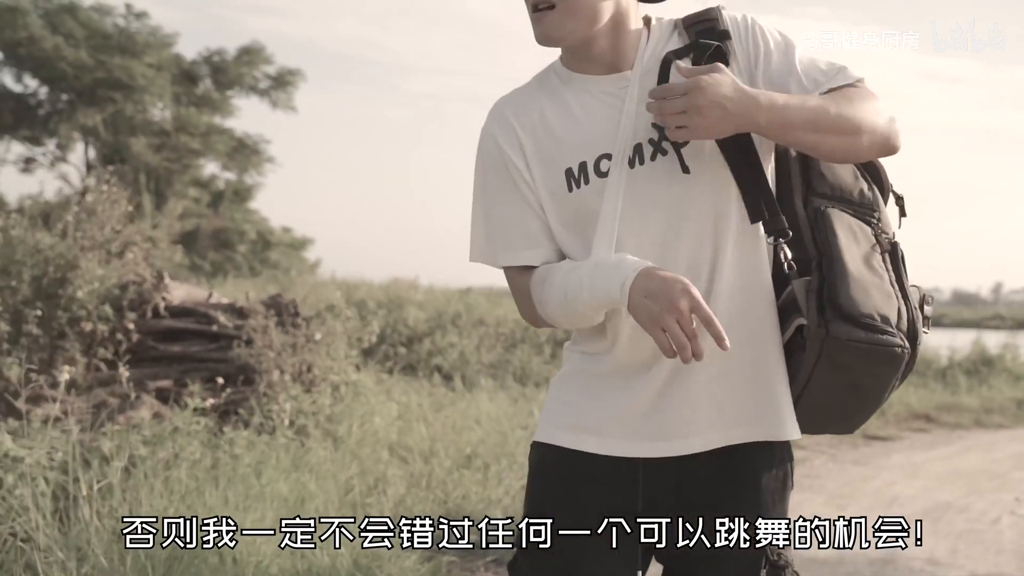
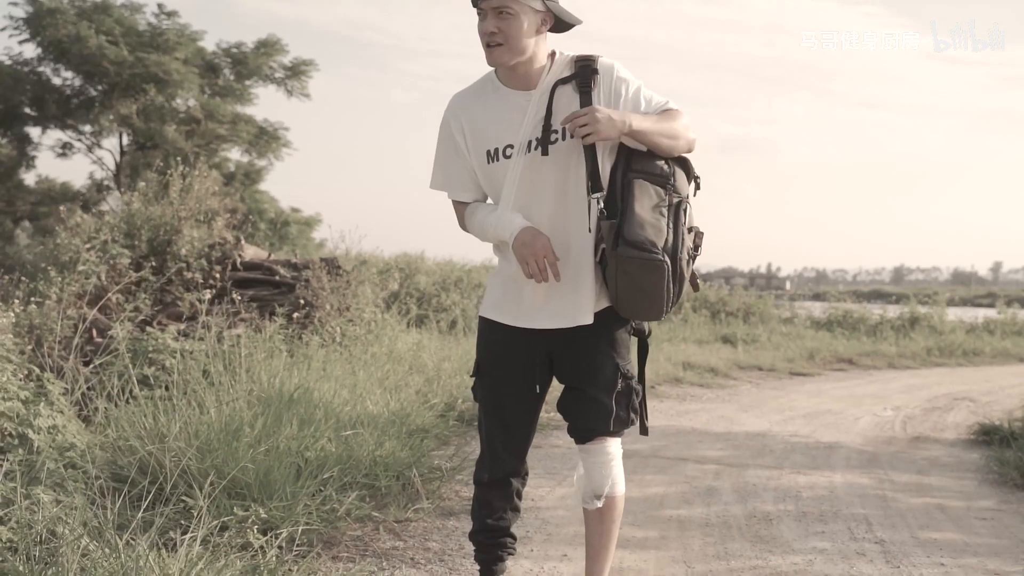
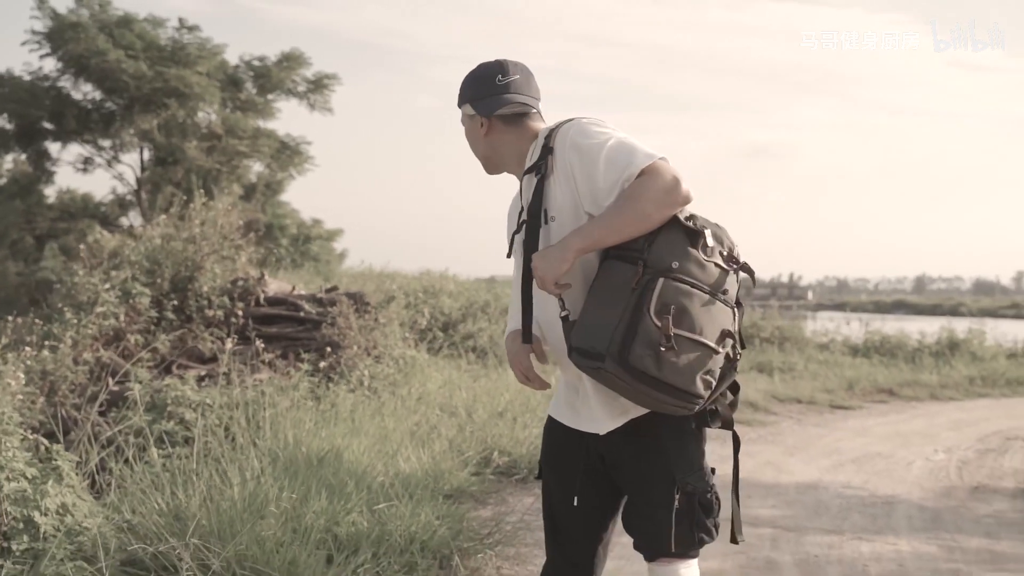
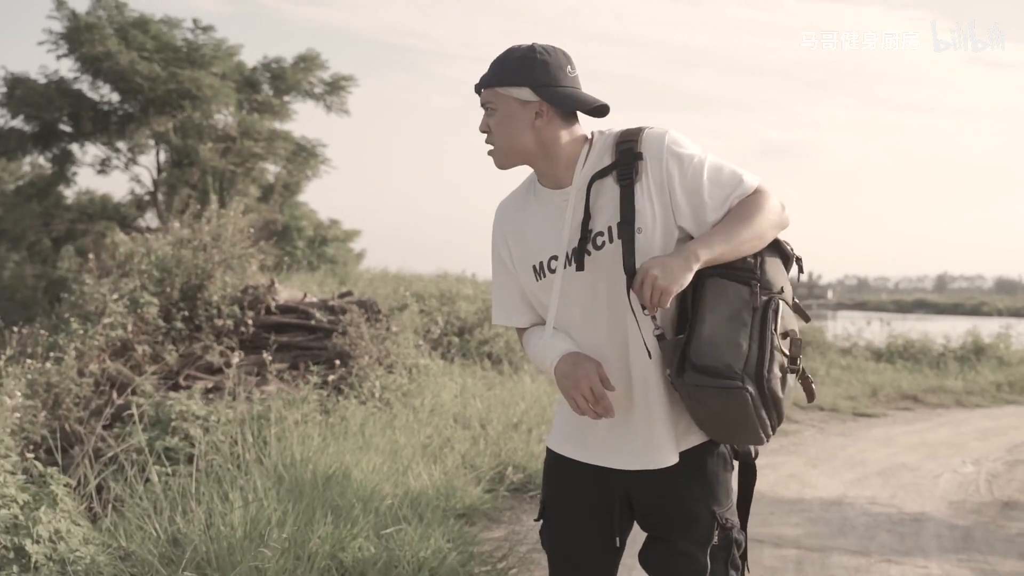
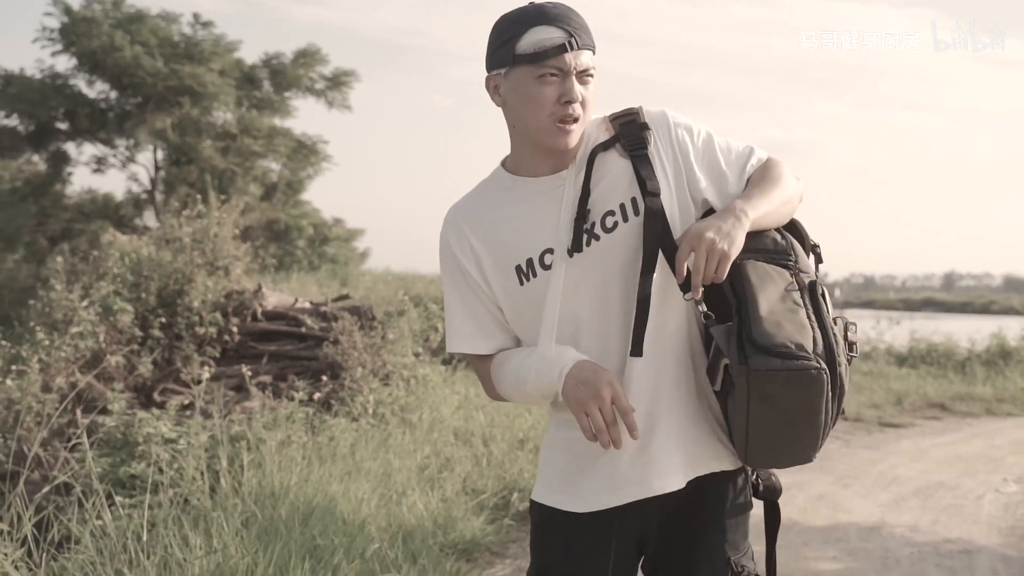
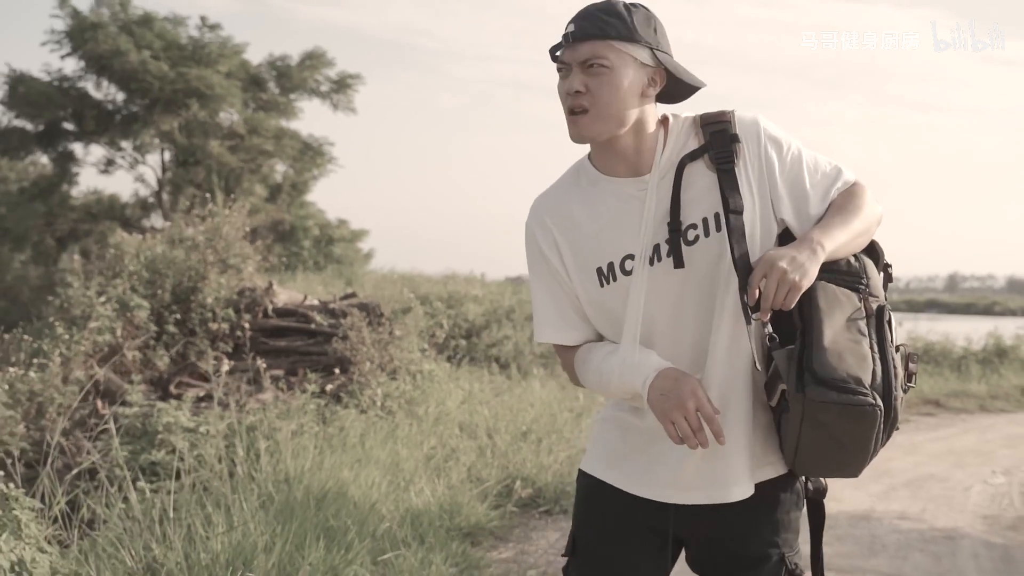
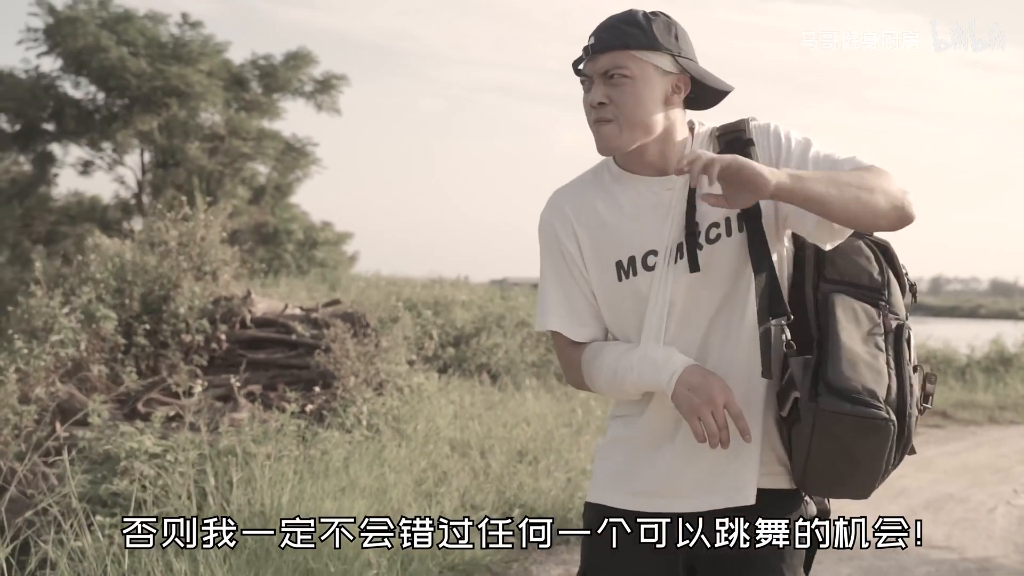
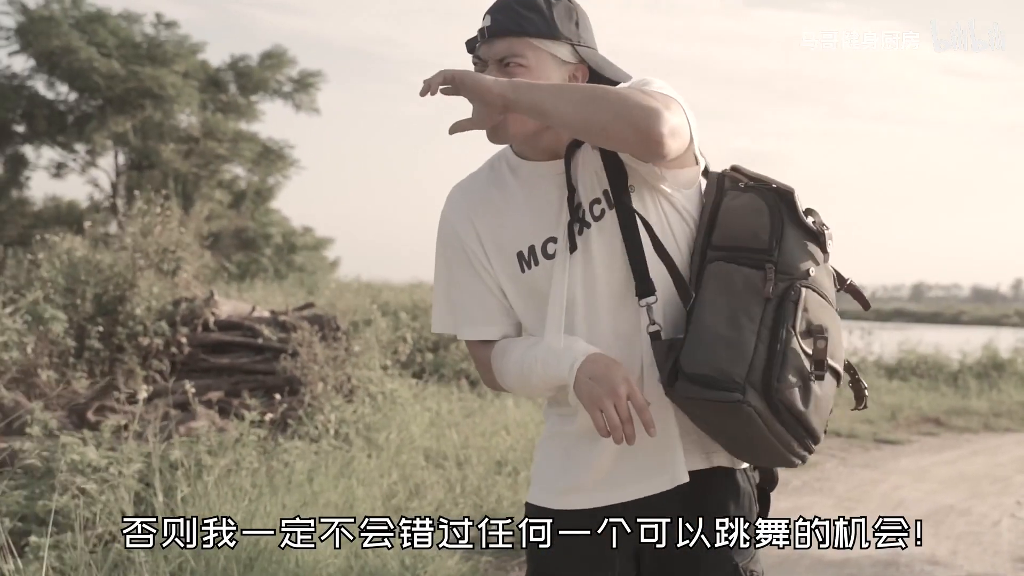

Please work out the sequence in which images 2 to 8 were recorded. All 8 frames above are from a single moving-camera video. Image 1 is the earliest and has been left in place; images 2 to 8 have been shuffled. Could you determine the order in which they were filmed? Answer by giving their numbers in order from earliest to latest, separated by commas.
8, 7, 5, 6, 4, 3, 2
